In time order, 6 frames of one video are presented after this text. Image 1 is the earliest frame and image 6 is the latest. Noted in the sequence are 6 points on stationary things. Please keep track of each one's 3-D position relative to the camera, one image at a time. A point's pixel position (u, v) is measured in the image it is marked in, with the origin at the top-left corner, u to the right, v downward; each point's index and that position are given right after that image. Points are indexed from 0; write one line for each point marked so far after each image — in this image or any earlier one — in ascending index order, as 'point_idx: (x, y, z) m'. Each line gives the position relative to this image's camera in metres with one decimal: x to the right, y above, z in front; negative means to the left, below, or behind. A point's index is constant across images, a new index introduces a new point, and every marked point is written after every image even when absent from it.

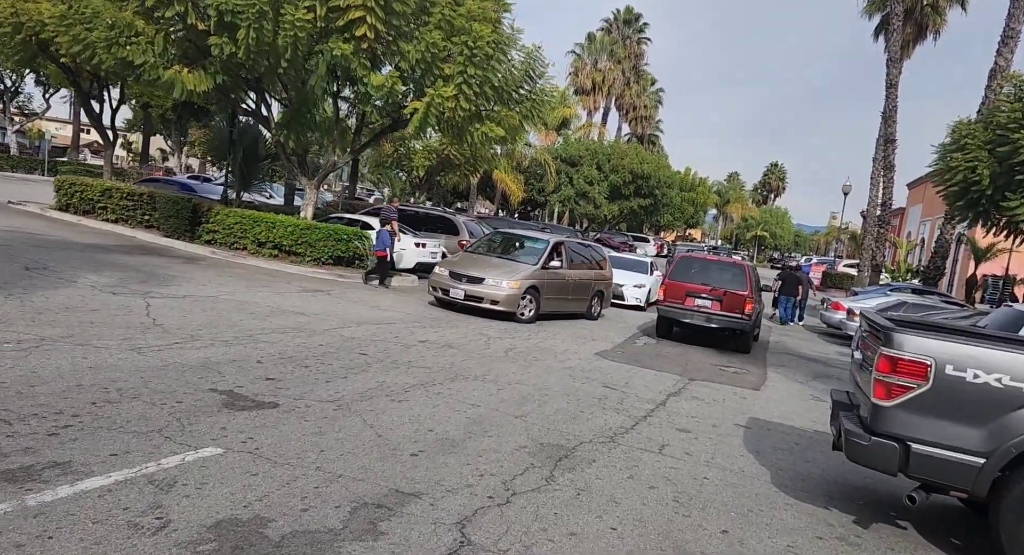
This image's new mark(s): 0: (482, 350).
0: (-0.5, -1.1, +9.7) m
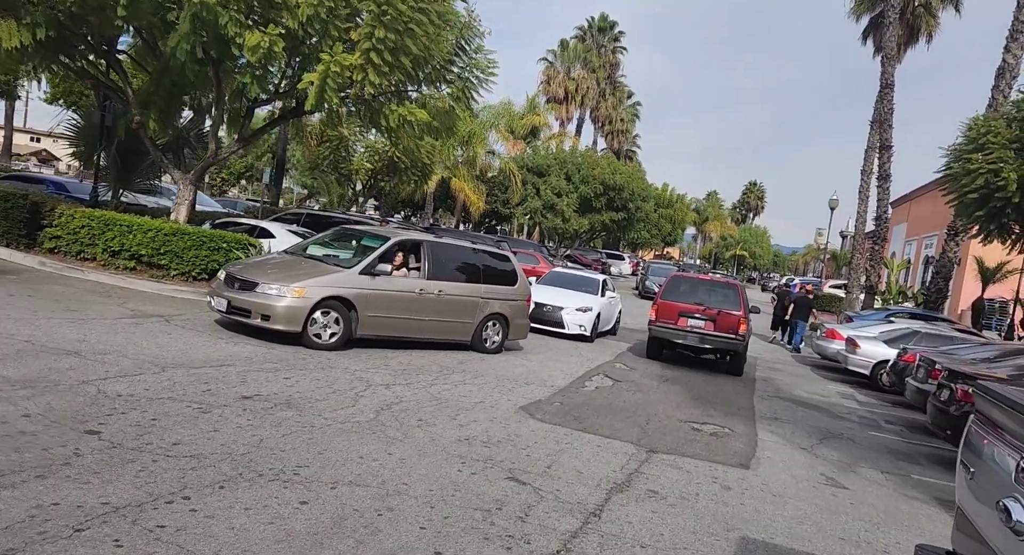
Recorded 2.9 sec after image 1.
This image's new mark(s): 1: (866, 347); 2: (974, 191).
0: (-1.7, -1.3, +6.5) m
1: (+7.6, -1.5, +14.0) m
2: (+10.0, +1.9, +14.1) m
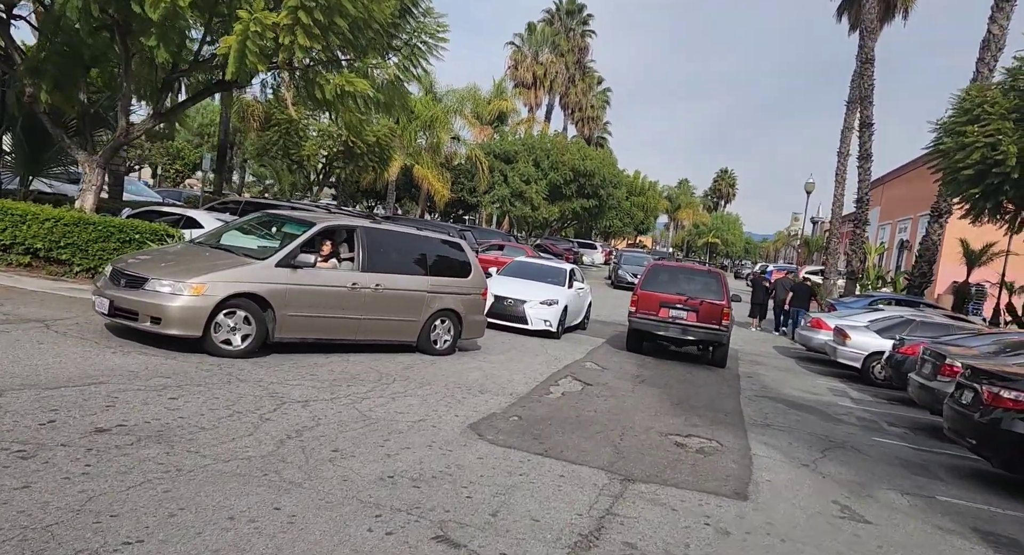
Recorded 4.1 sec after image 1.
0: (-2.2, -1.3, +5.0) m
1: (+6.8, -1.2, +12.9) m
2: (+9.2, +2.2, +13.1) m
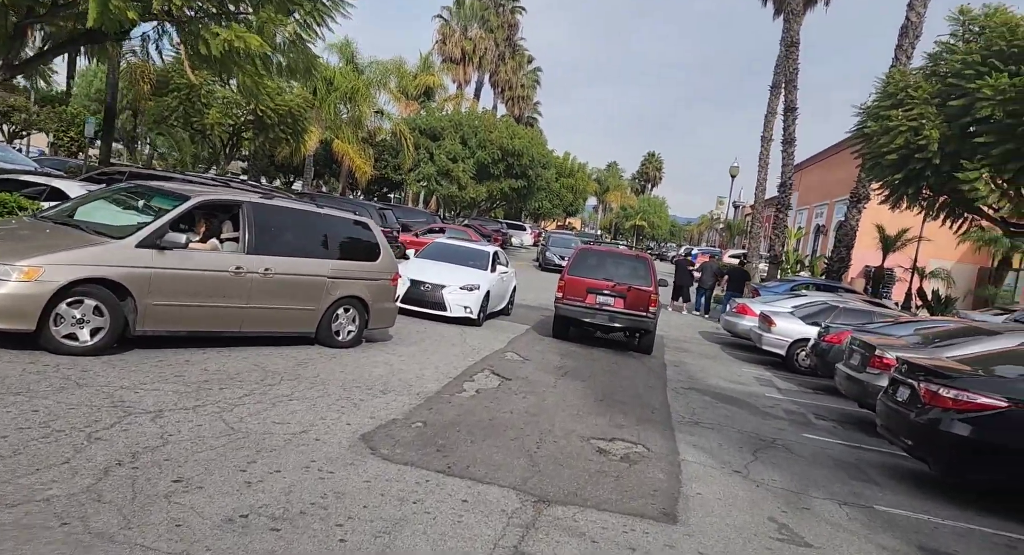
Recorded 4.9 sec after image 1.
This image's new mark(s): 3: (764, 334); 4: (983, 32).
0: (-2.9, -1.2, +3.9) m
1: (+5.2, -0.9, +12.7) m
2: (+7.6, +2.5, +13.0) m
3: (+5.0, -1.1, +12.8) m
4: (+9.0, +4.7, +12.5) m
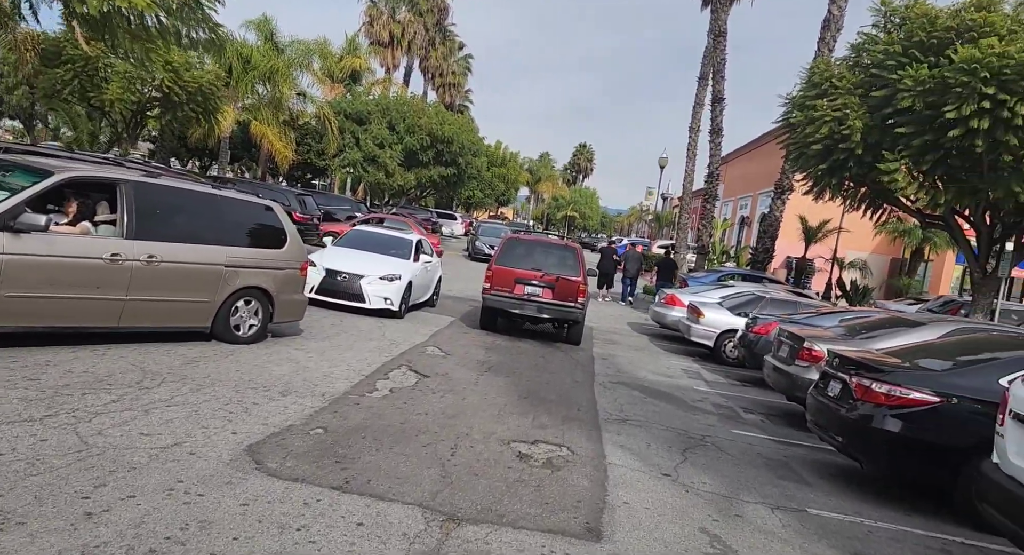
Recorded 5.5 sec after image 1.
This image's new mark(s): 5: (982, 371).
0: (-3.4, -1.1, +3.0) m
1: (+3.8, -0.7, +12.6) m
2: (+6.1, +2.7, +13.1) m
3: (+3.5, -0.9, +12.7) m
4: (+7.6, +4.9, +12.7) m
5: (+4.1, -0.8, +5.7) m
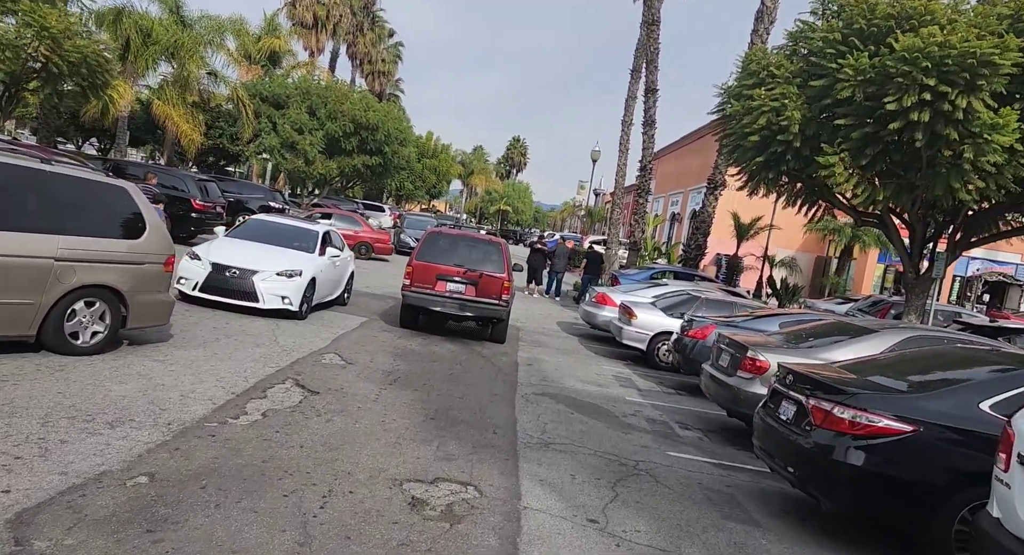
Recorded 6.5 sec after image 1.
0: (-3.9, -1.1, +1.5) m
1: (+2.3, -0.7, +11.7) m
2: (+4.6, +2.7, +12.5) m
3: (+2.0, -0.9, +11.8) m
4: (+6.2, +4.9, +12.2) m
5: (+3.3, -0.8, +4.9) m
